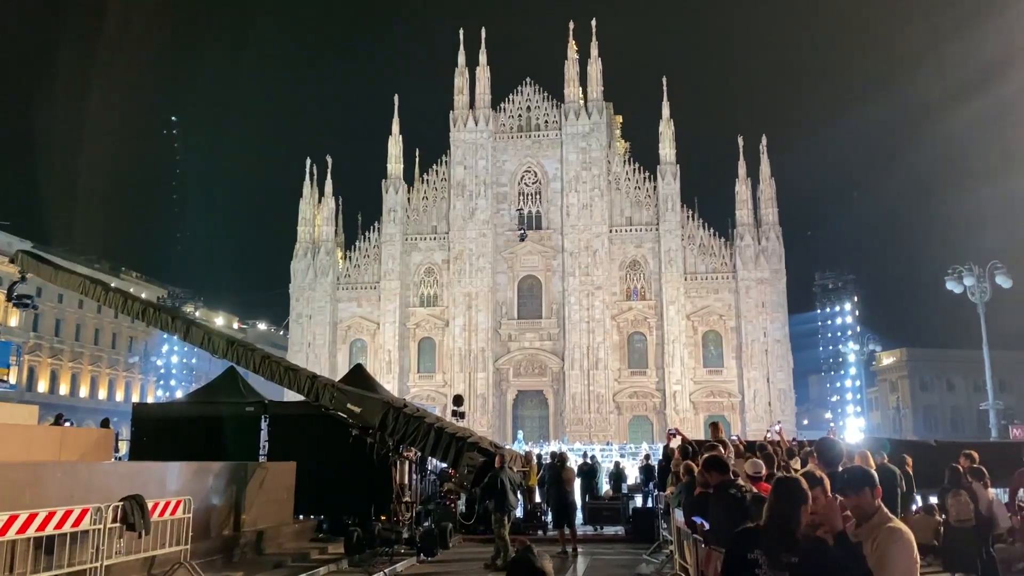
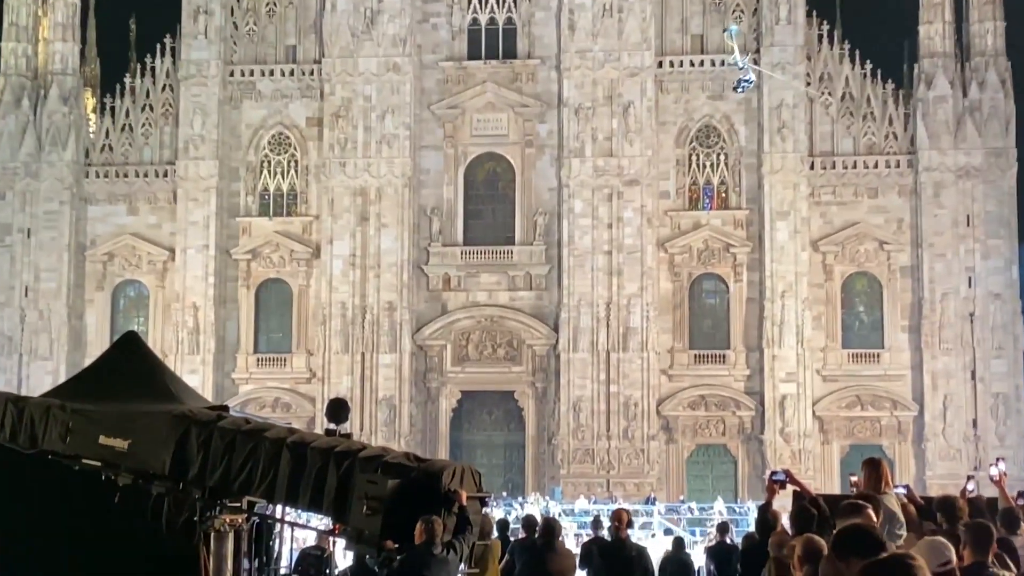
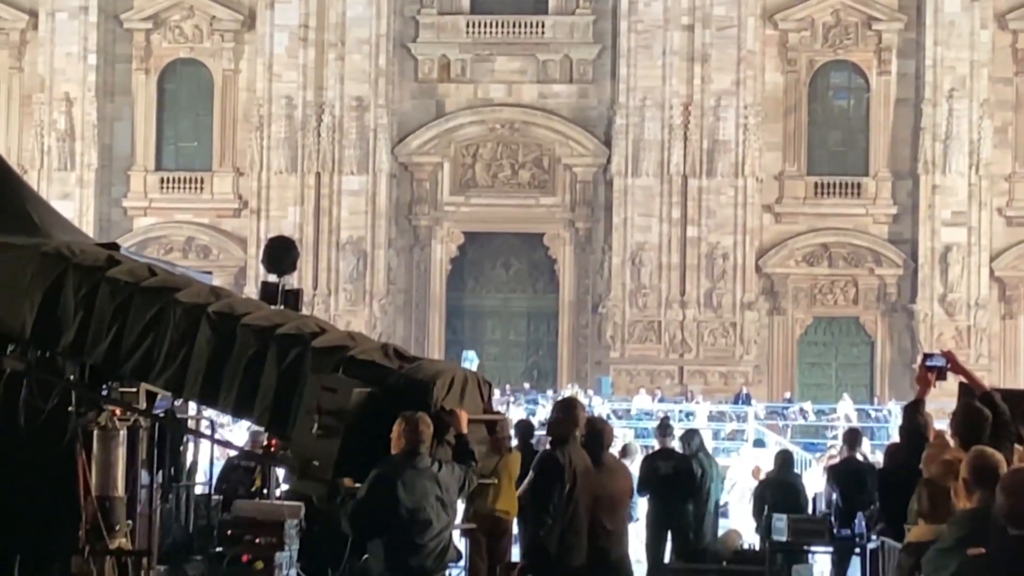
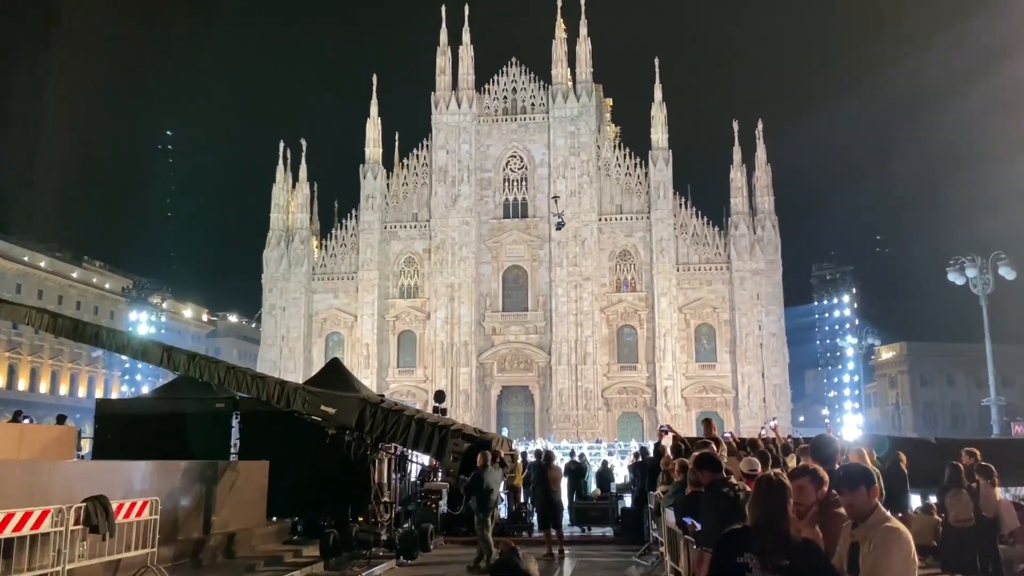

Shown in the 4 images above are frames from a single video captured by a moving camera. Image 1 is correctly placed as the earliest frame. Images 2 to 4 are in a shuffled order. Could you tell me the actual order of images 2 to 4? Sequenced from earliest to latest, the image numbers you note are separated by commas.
4, 2, 3
